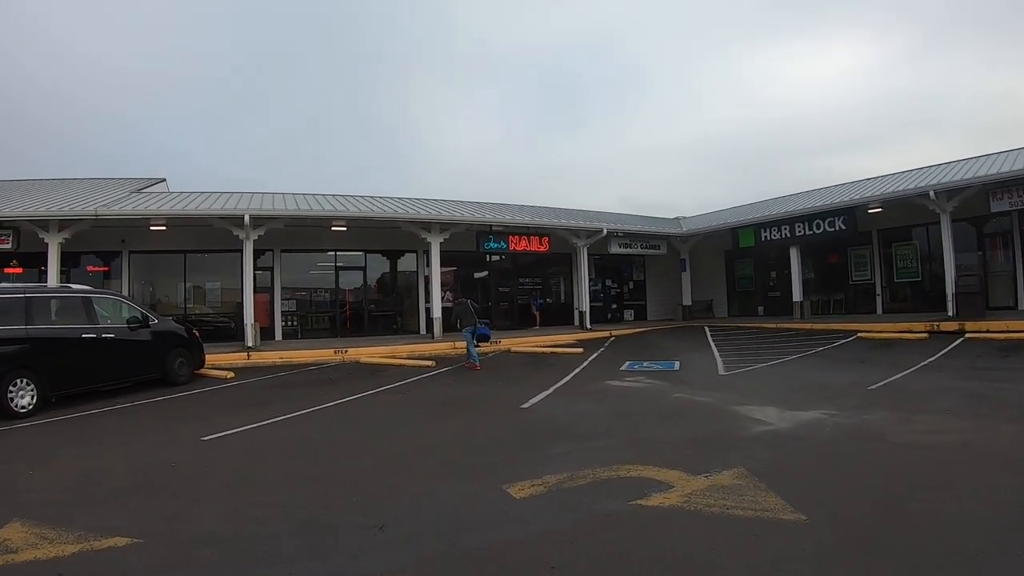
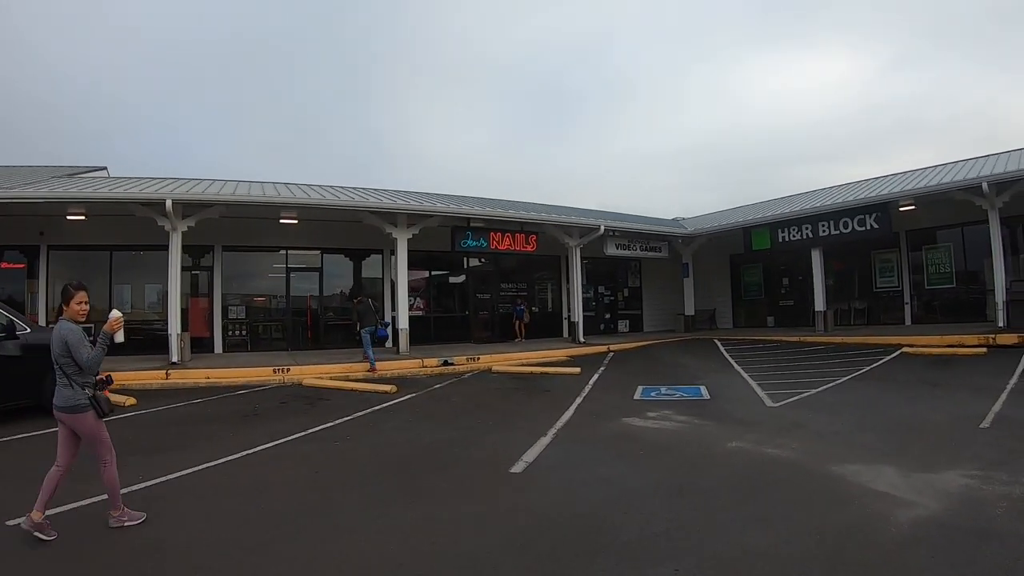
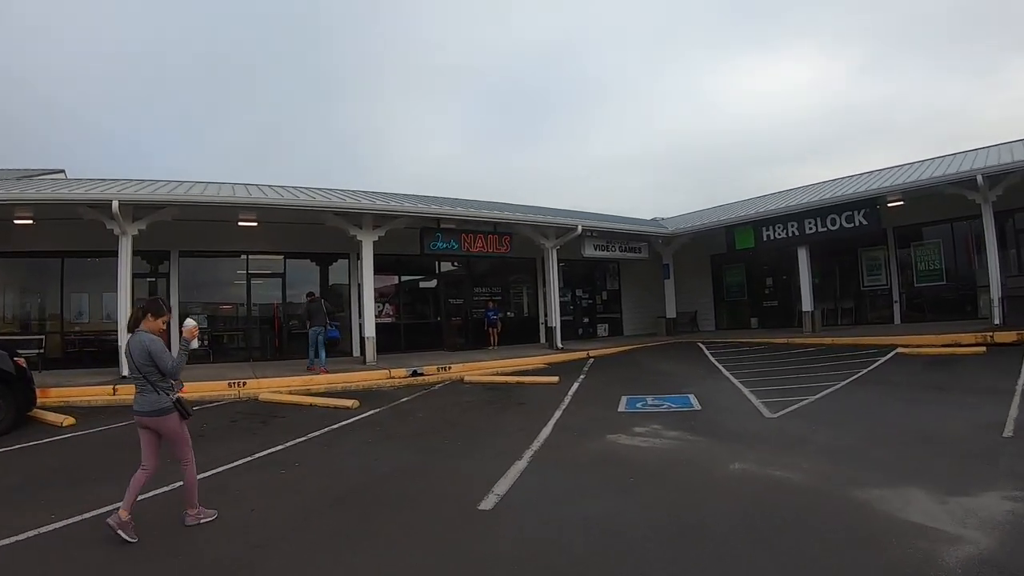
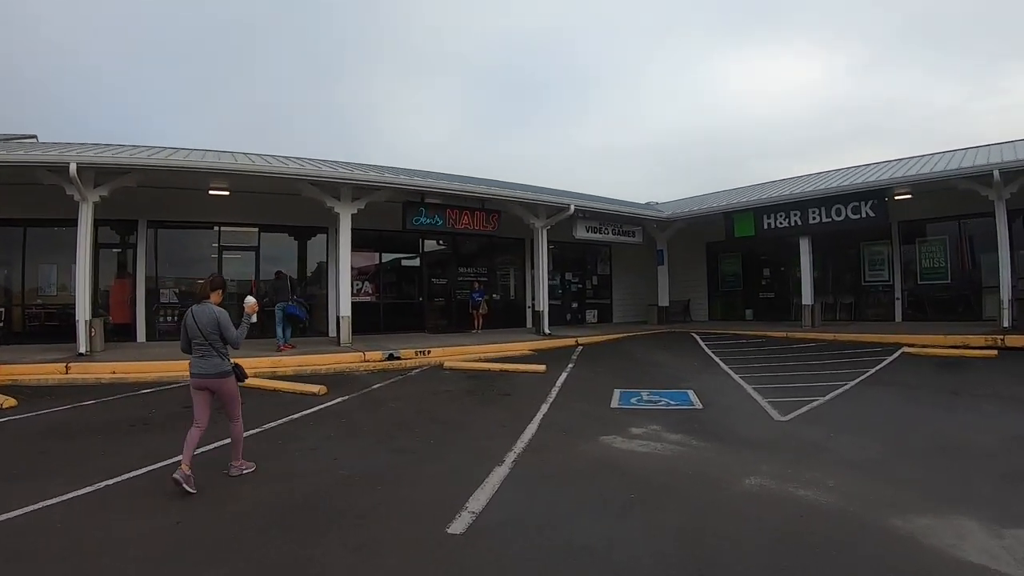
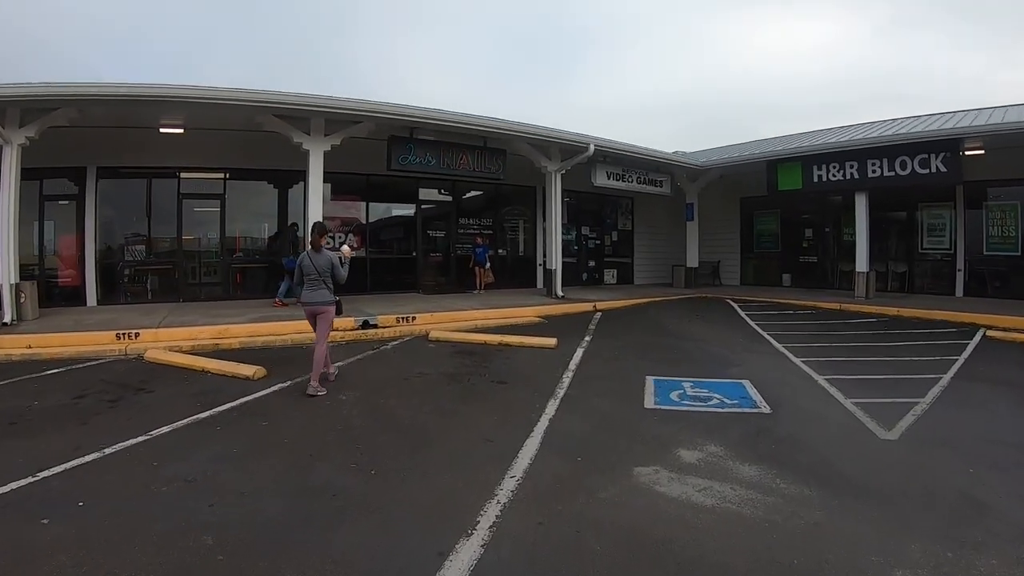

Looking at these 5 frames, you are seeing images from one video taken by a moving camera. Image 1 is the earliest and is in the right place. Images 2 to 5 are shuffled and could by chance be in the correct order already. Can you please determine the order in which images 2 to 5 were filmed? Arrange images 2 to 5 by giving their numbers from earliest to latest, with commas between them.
2, 3, 4, 5
